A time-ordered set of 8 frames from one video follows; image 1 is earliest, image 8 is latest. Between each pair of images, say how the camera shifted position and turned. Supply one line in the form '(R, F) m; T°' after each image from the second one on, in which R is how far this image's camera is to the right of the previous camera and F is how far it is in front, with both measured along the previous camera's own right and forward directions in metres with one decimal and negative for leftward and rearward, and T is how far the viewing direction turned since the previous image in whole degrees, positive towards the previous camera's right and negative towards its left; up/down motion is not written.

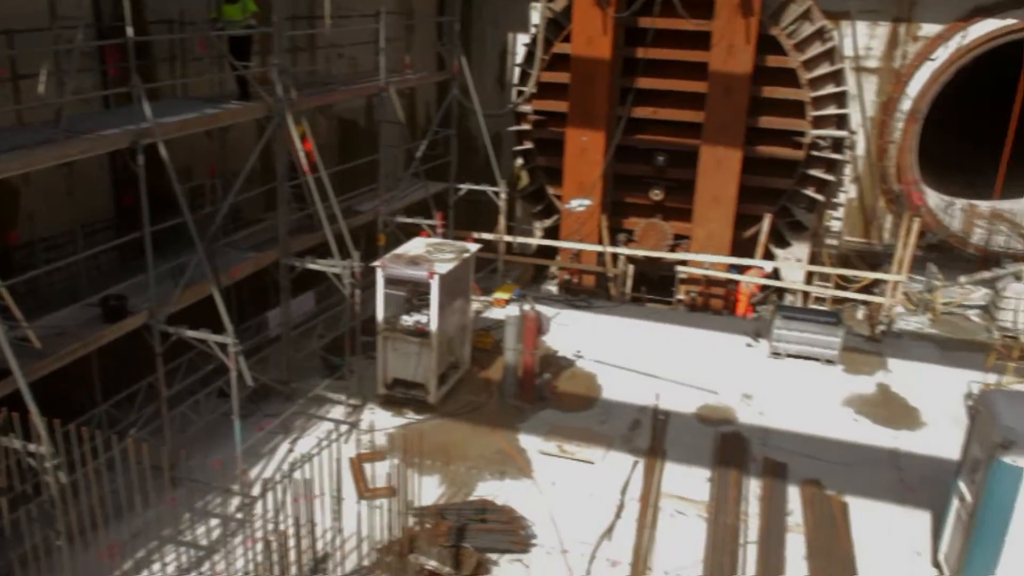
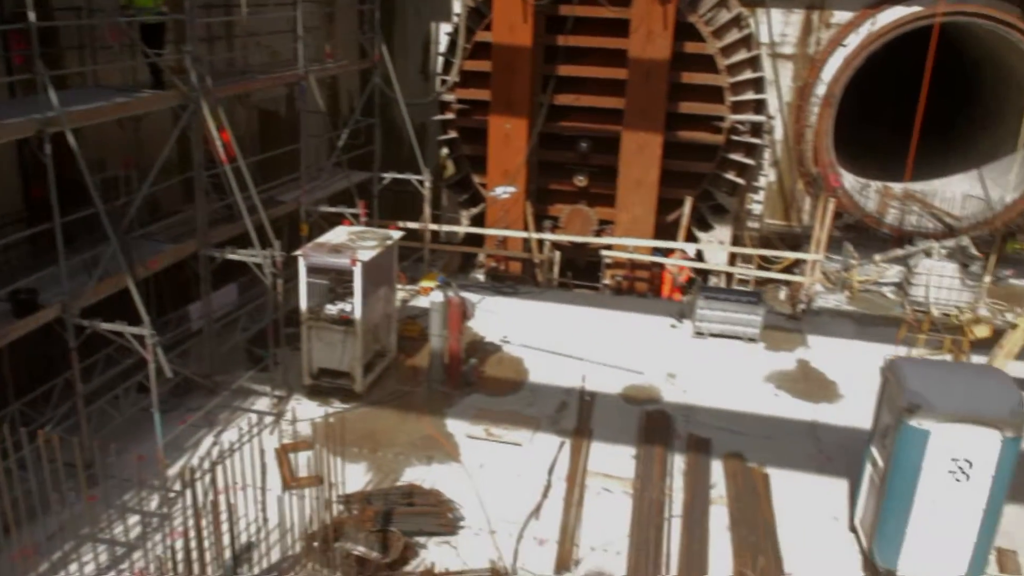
(+0.1, 0.0) m; +4°
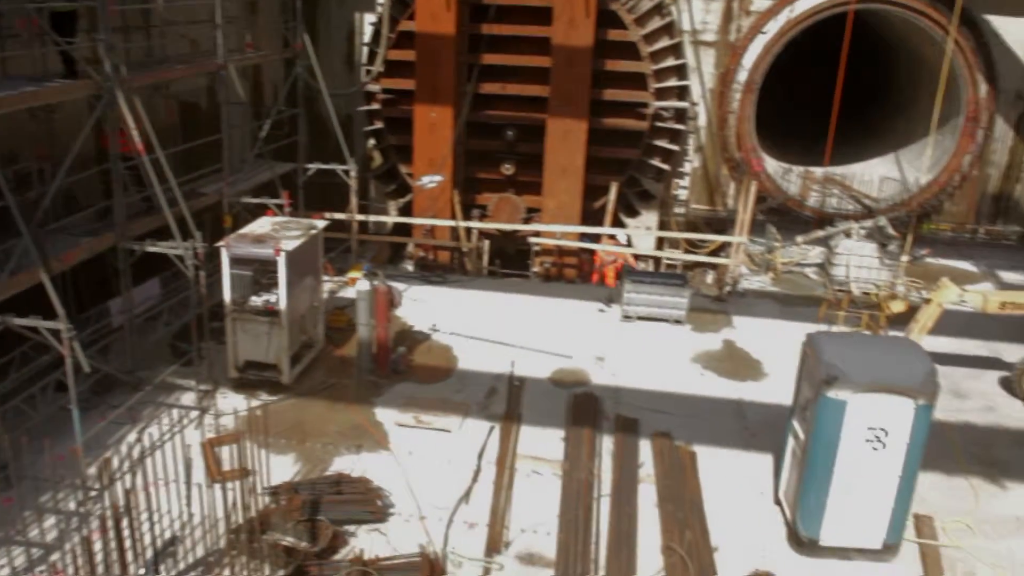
(+0.1, 0.0) m; +4°
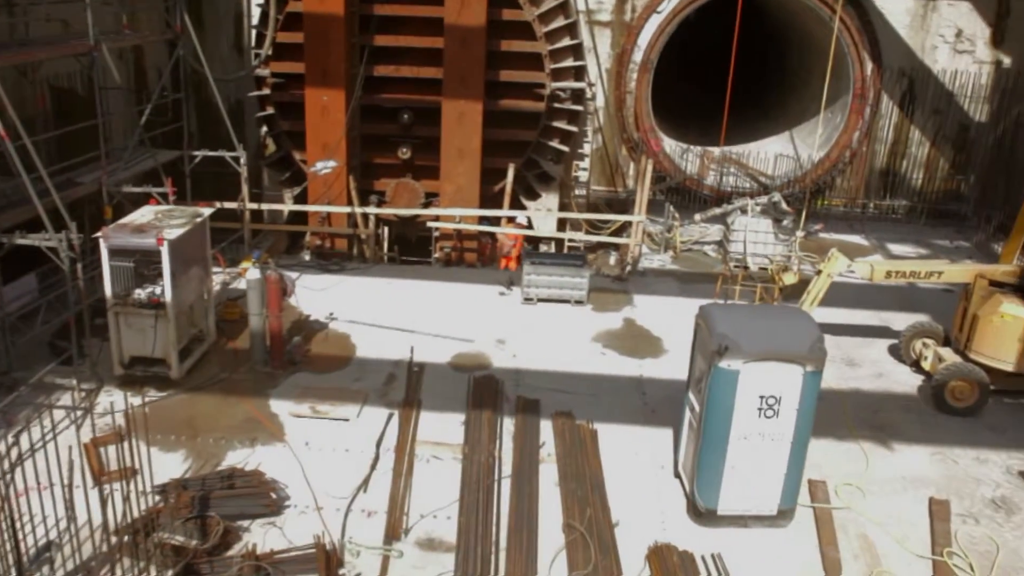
(+0.1, +0.1) m; +5°
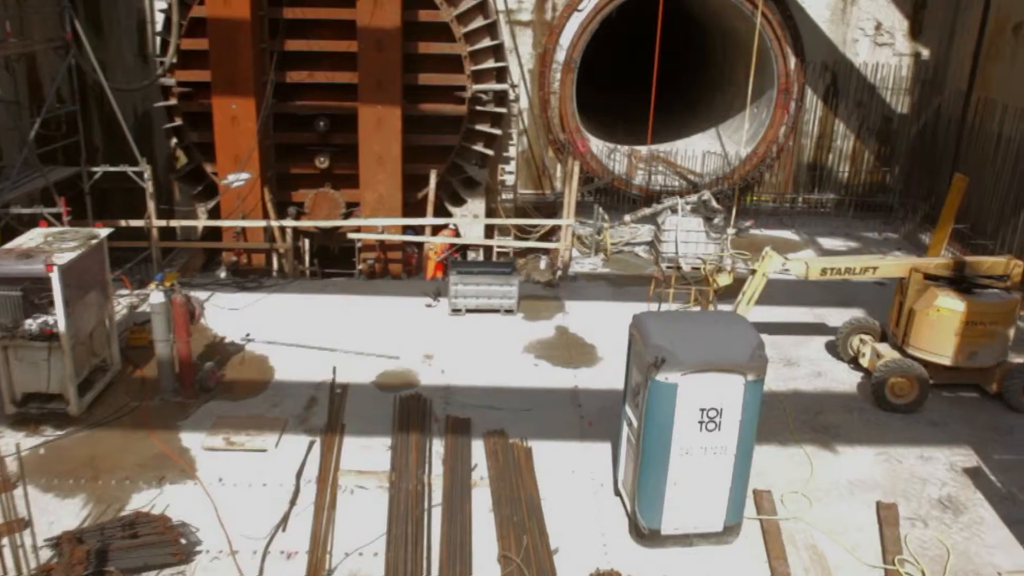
(+0.1, +0.4) m; +4°
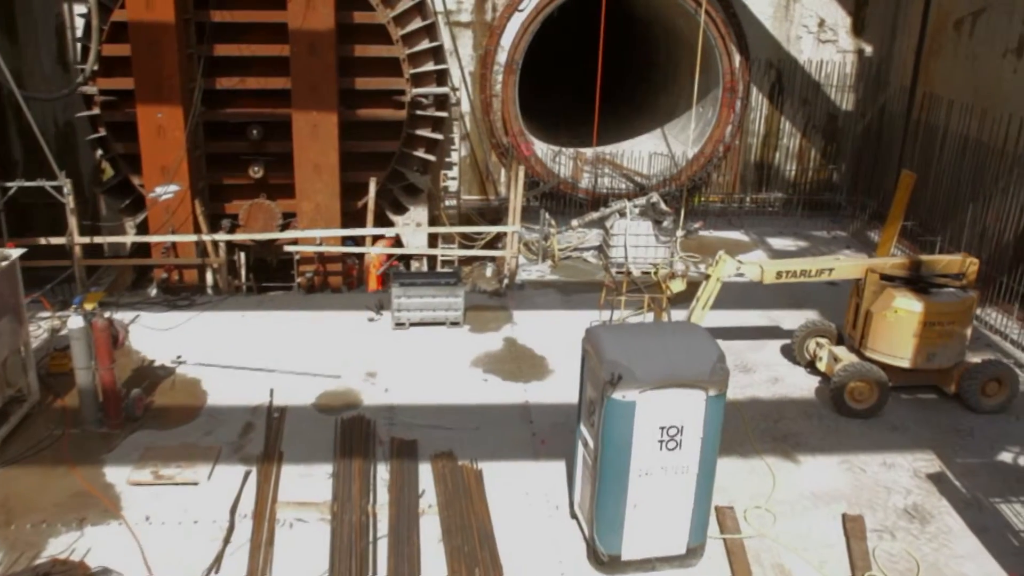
(0.0, +0.4) m; +3°
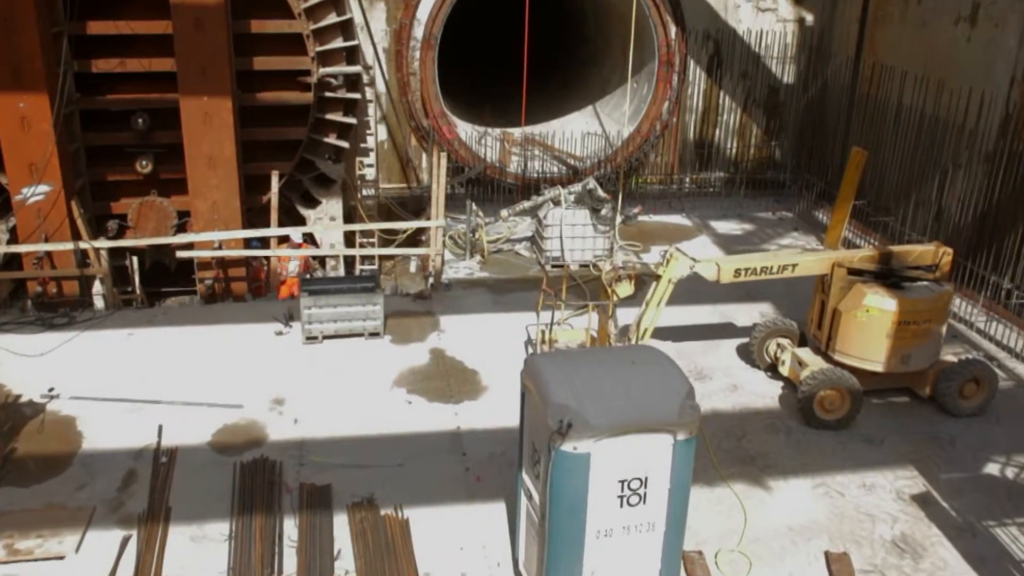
(0.0, +1.0) m; +4°
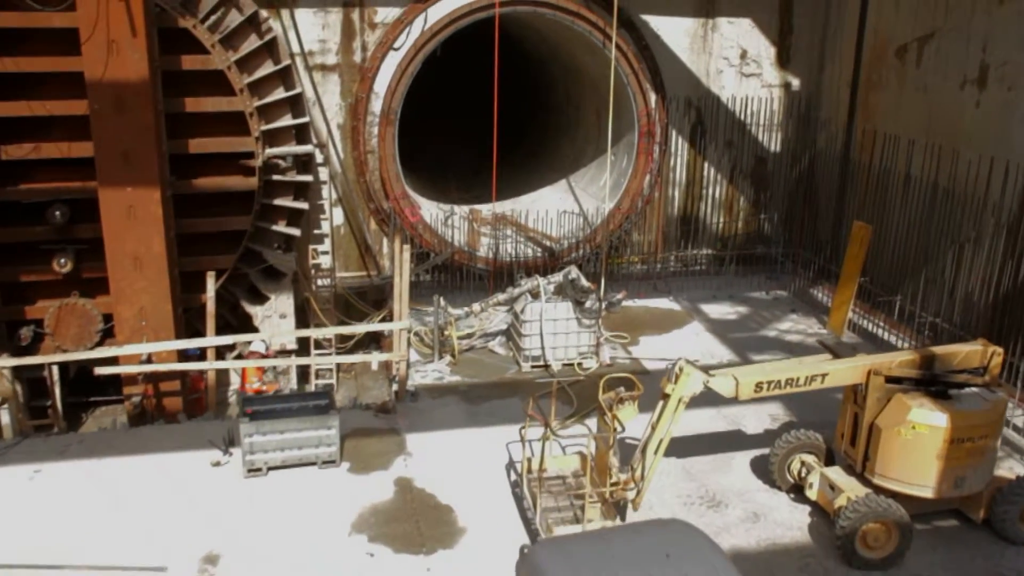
(-0.1, +1.1) m; +2°
